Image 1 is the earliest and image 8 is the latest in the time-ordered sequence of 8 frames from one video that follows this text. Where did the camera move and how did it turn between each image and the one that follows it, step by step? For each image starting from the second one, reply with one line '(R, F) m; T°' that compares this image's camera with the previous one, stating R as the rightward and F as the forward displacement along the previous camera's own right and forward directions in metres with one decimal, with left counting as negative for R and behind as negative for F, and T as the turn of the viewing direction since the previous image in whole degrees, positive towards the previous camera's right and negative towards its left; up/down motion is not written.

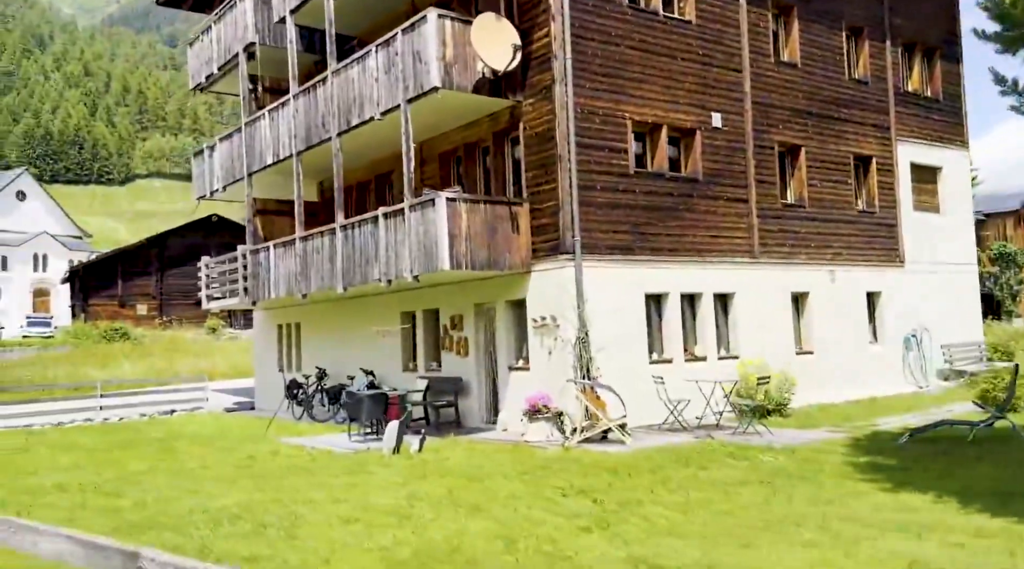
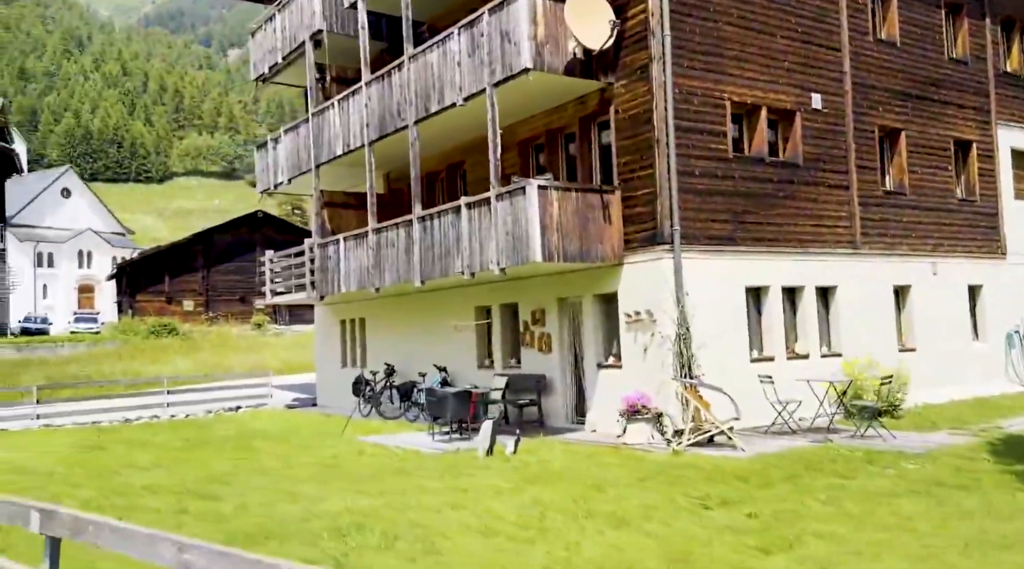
(-1.0, +0.8) m; -2°
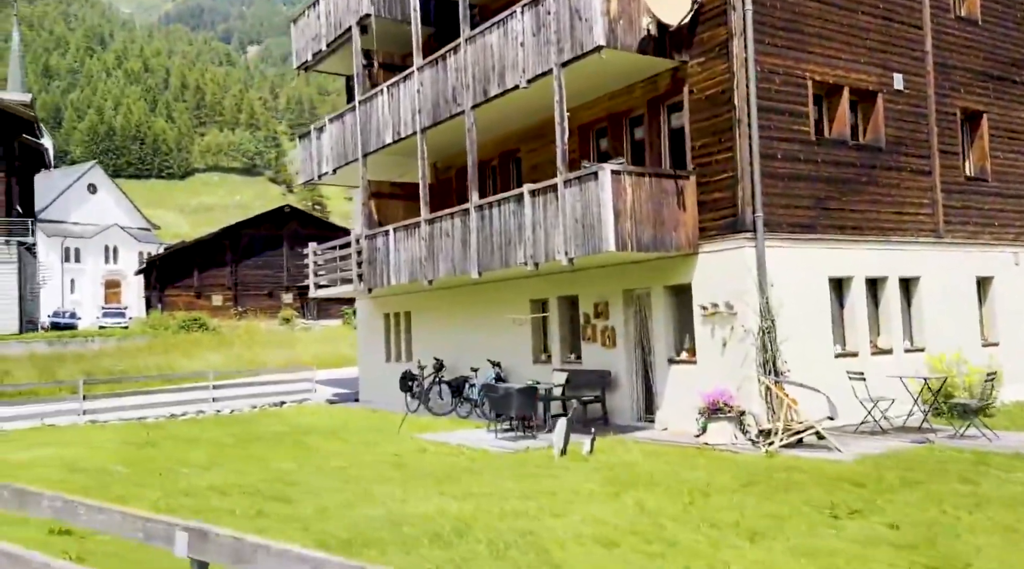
(-0.8, +0.7) m; -1°
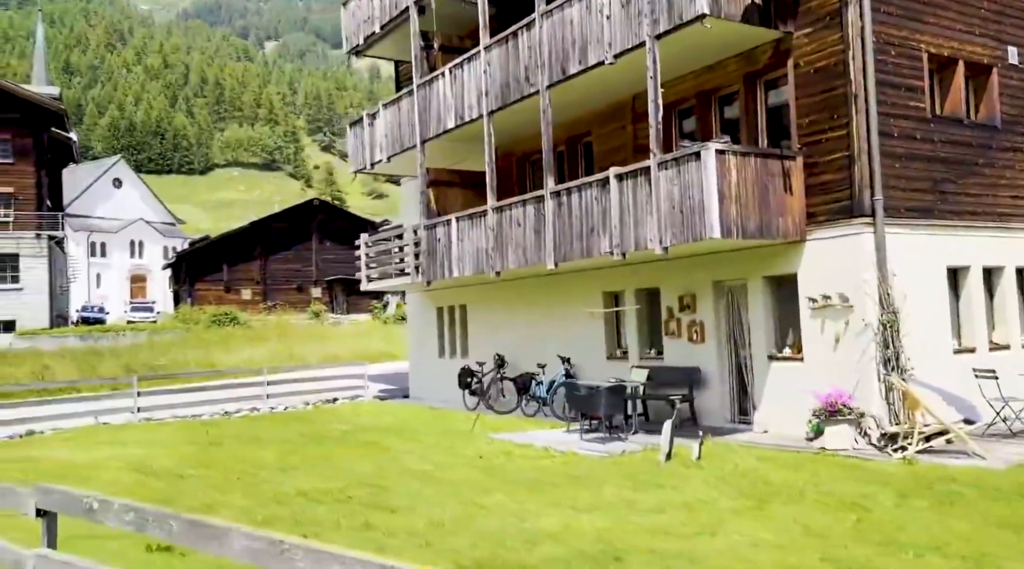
(-1.0, +1.0) m; -1°
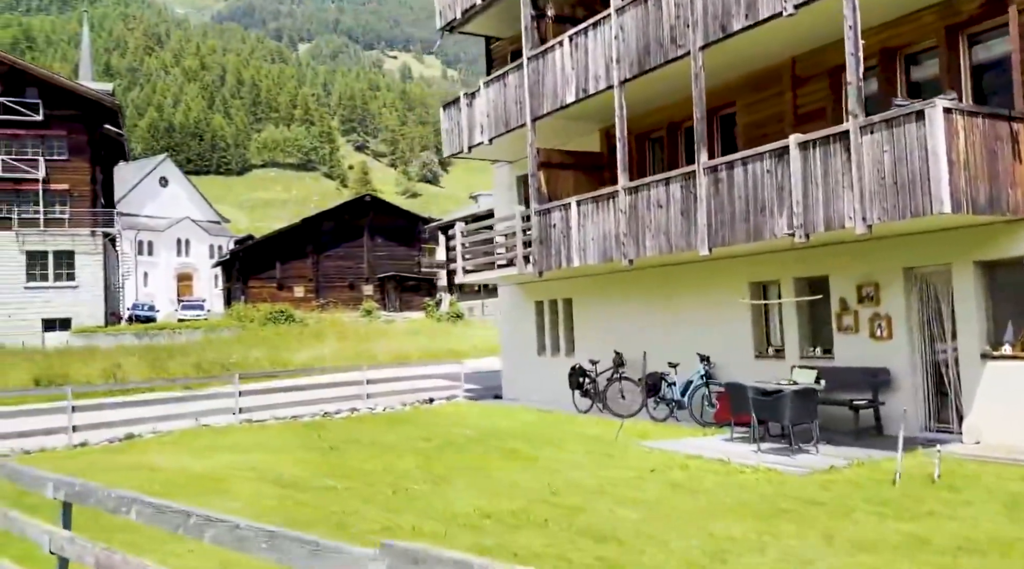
(-1.7, +1.7) m; -2°
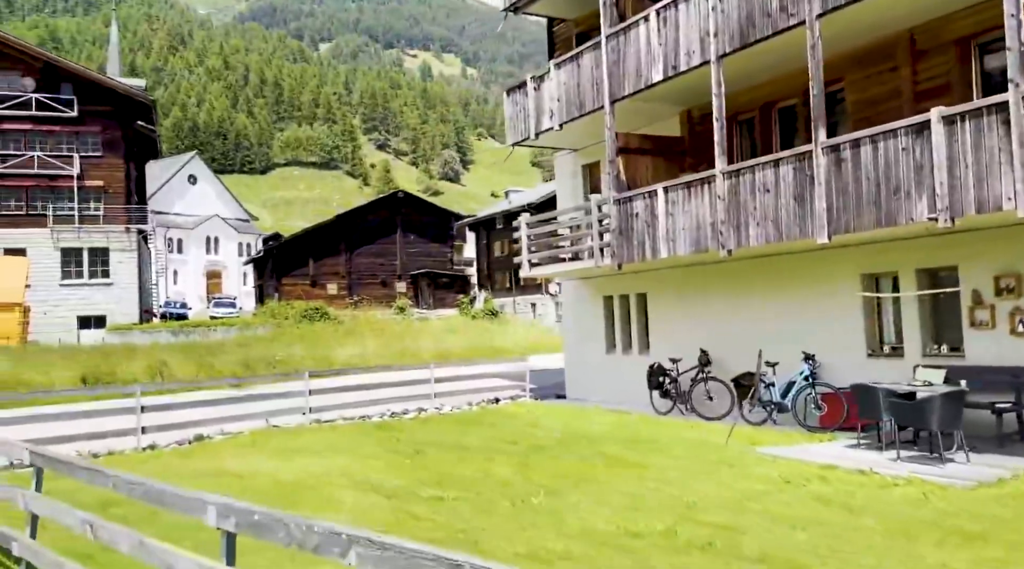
(-1.1, +1.1) m; -1°
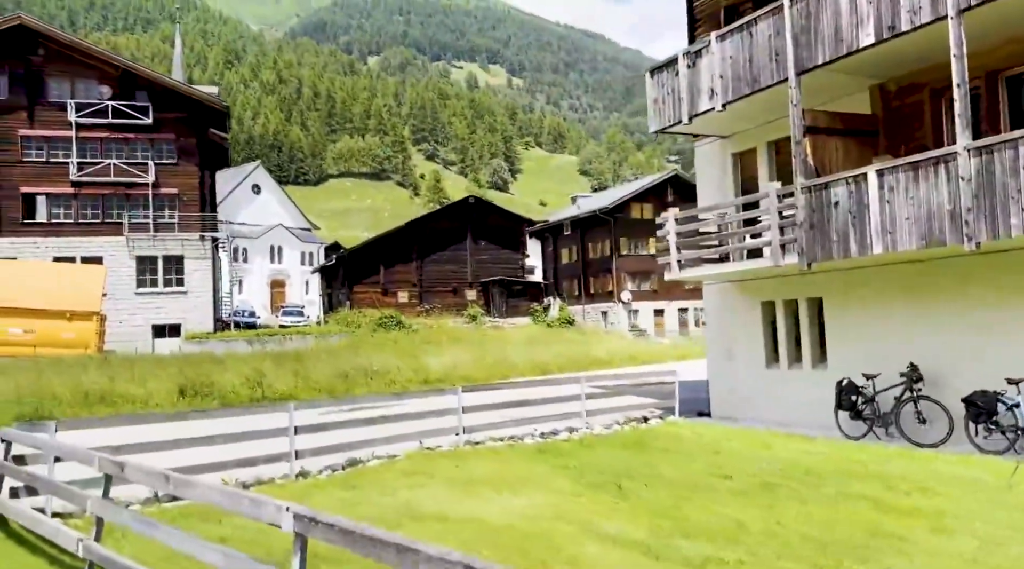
(-2.0, +2.1) m; -3°
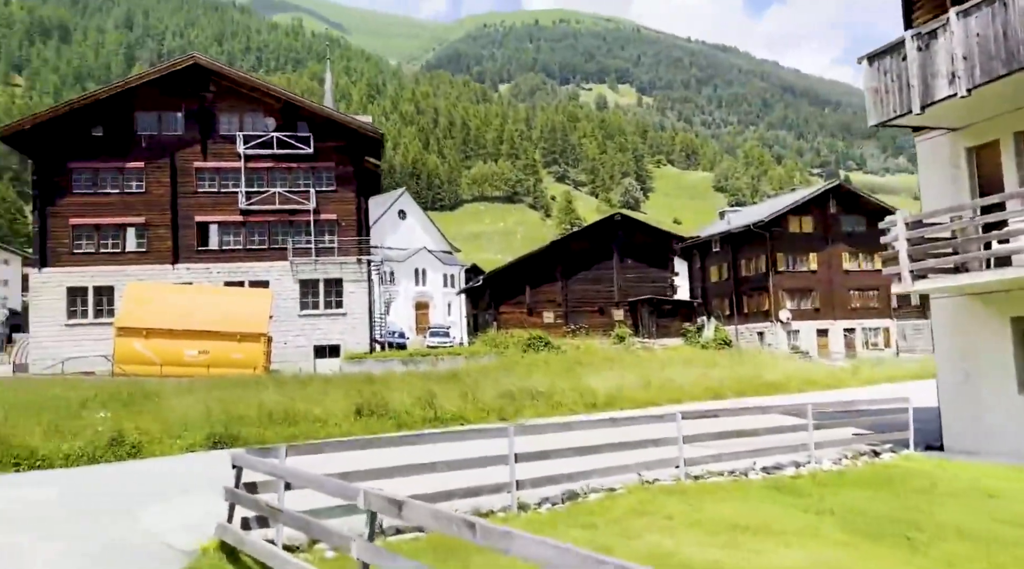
(-1.2, +1.3) m; -9°
